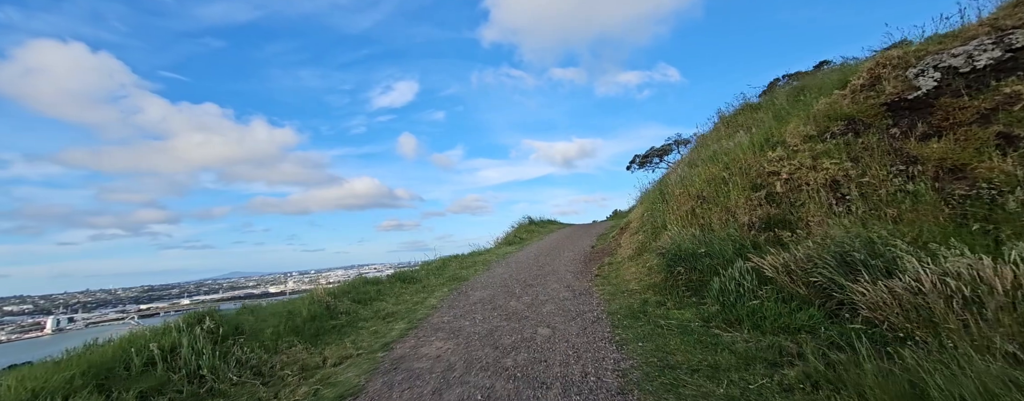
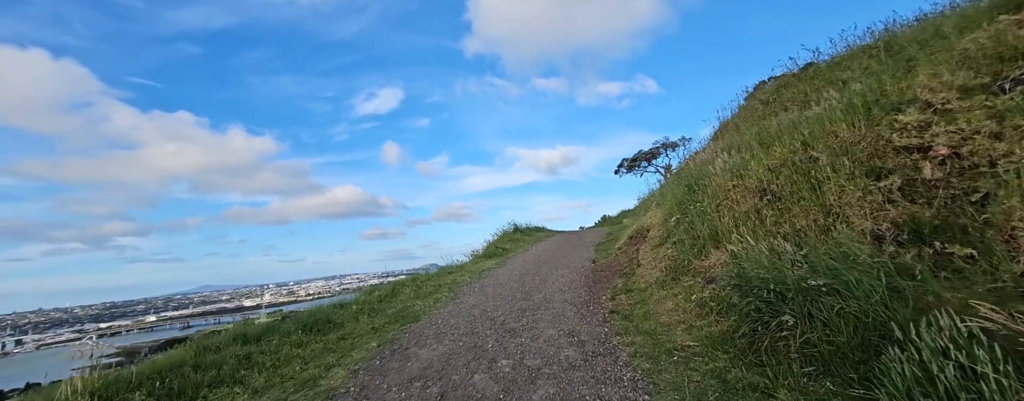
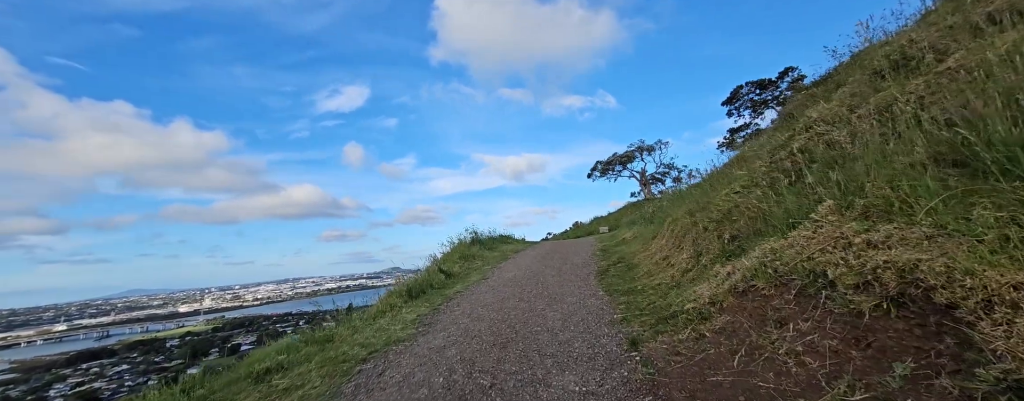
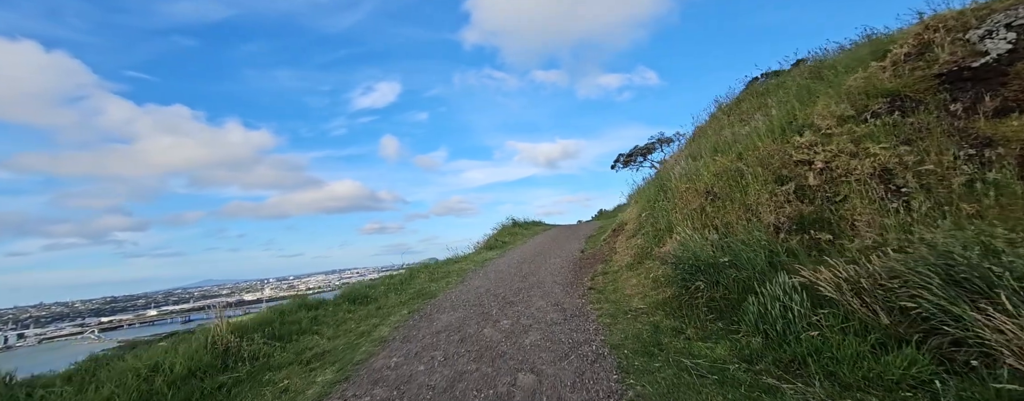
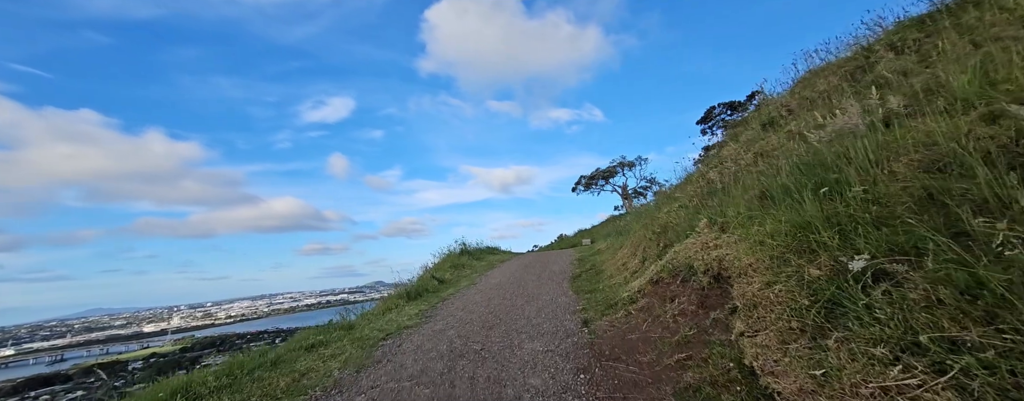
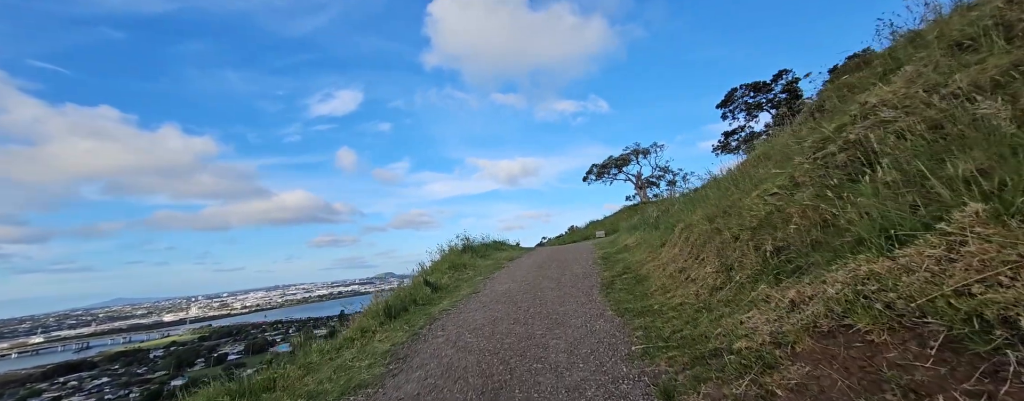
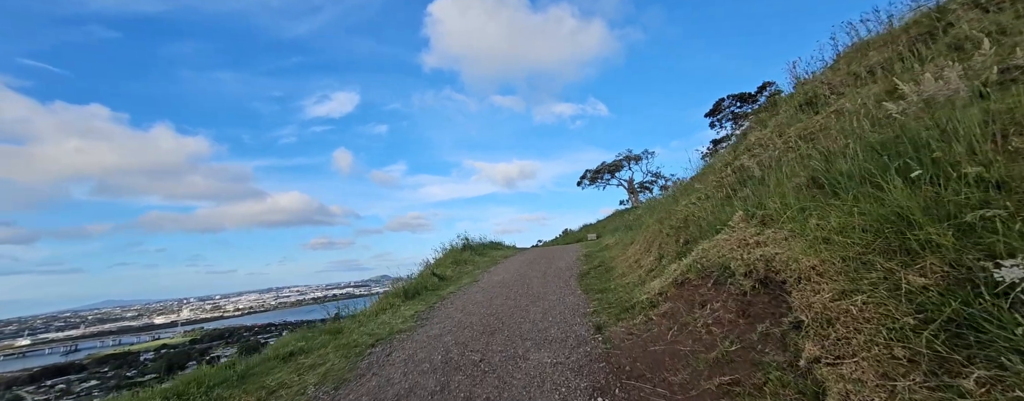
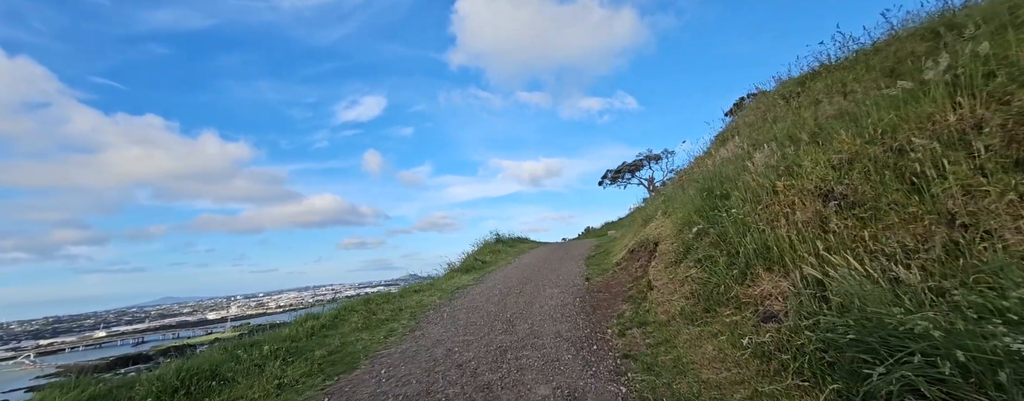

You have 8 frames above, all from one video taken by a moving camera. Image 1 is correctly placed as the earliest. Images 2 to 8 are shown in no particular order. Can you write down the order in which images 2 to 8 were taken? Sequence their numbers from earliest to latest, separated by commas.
4, 2, 8, 5, 7, 3, 6
